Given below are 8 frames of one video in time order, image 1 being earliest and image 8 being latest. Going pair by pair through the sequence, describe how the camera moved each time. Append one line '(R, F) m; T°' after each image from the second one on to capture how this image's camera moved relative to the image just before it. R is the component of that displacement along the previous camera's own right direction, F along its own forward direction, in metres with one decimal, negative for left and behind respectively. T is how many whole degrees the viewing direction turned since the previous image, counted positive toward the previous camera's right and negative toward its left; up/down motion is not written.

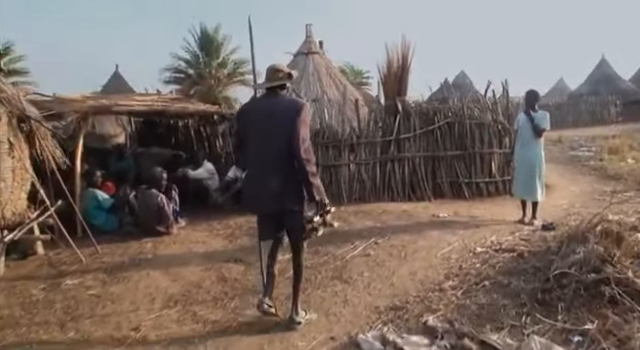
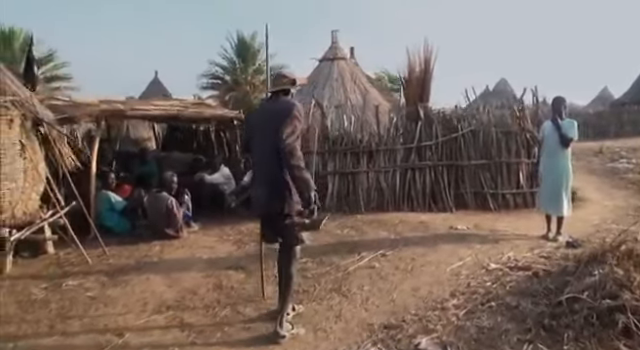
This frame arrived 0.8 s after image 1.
(+0.4, +0.2) m; -5°
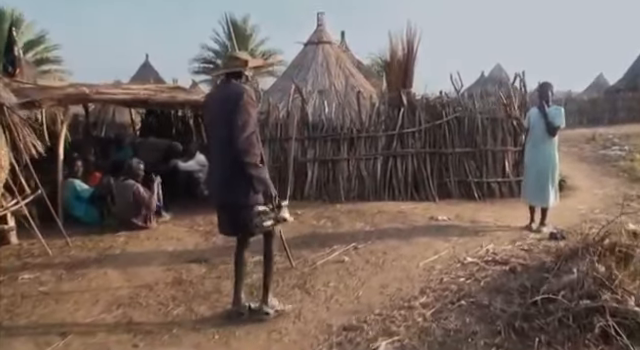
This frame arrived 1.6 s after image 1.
(+0.4, +0.3) m; 0°
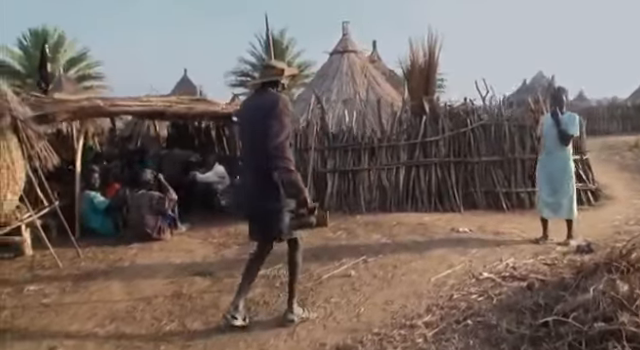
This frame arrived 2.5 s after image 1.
(+0.4, +0.2) m; -5°
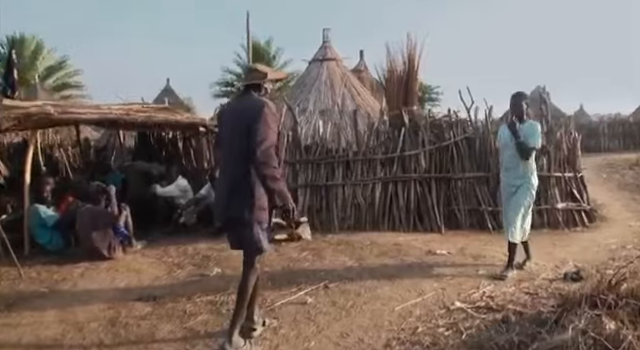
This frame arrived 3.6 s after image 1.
(+0.4, +0.5) m; 0°
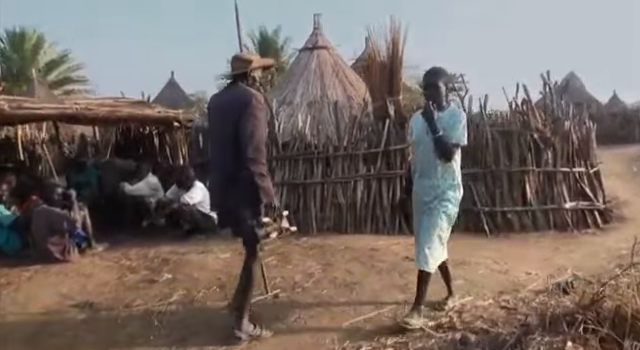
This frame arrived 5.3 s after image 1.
(+0.8, +0.5) m; -4°
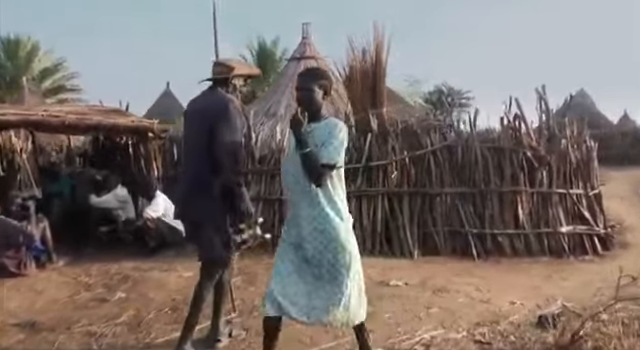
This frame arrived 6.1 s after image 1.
(+0.4, +0.3) m; -1°
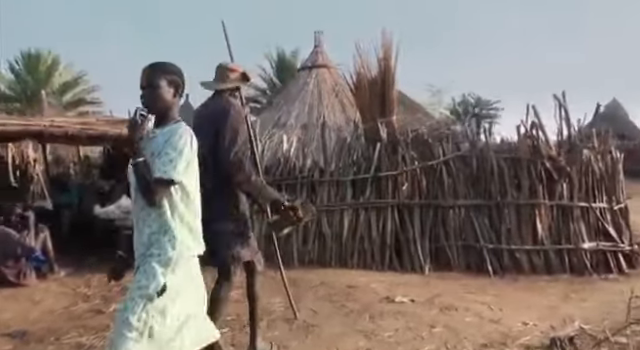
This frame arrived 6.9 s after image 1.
(+0.2, +0.2) m; -3°
